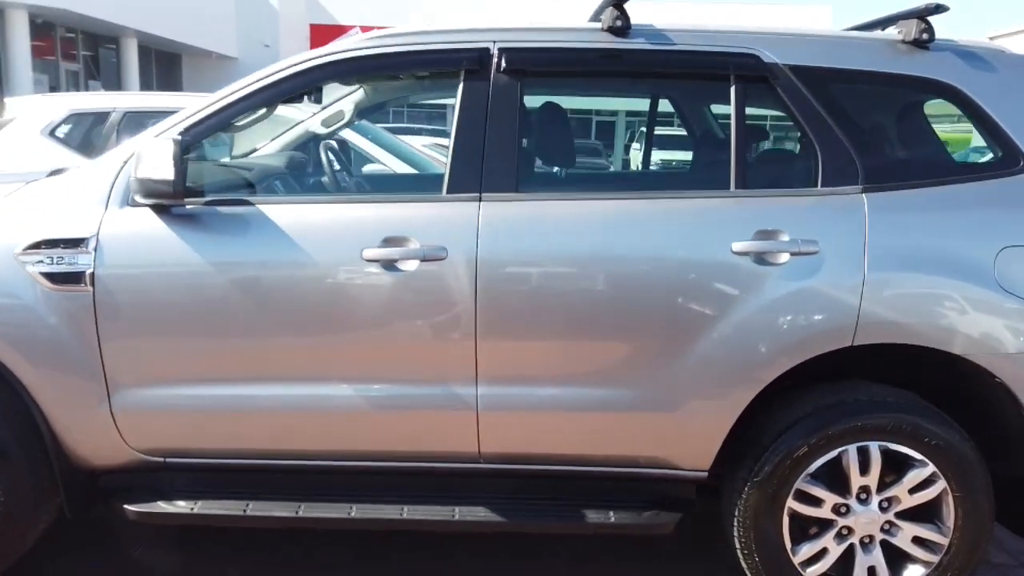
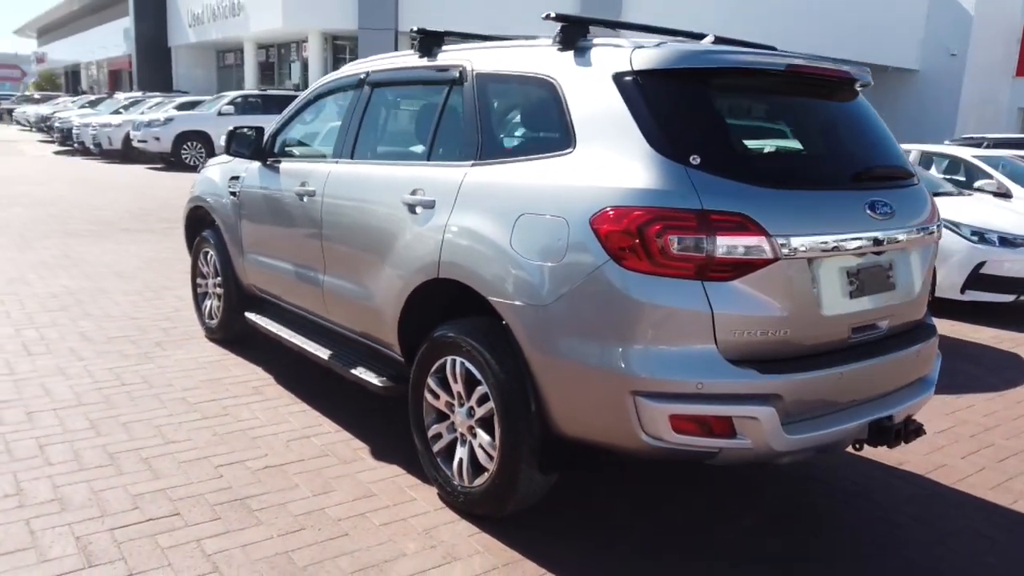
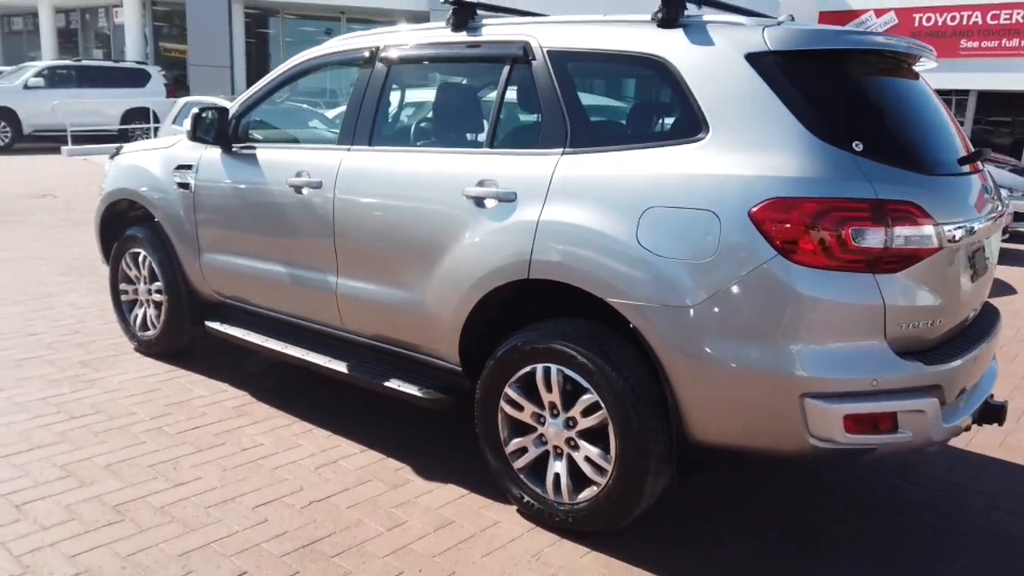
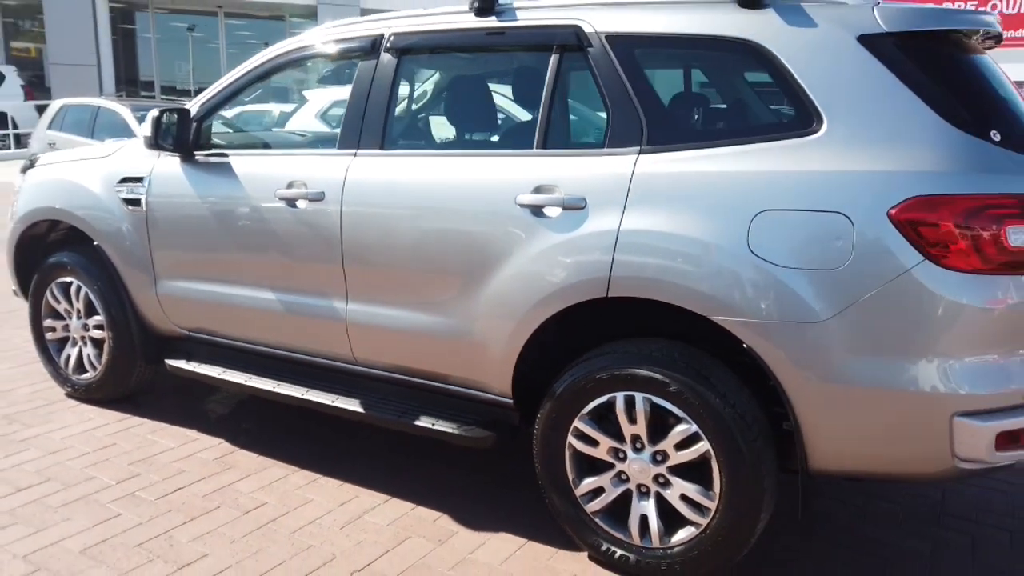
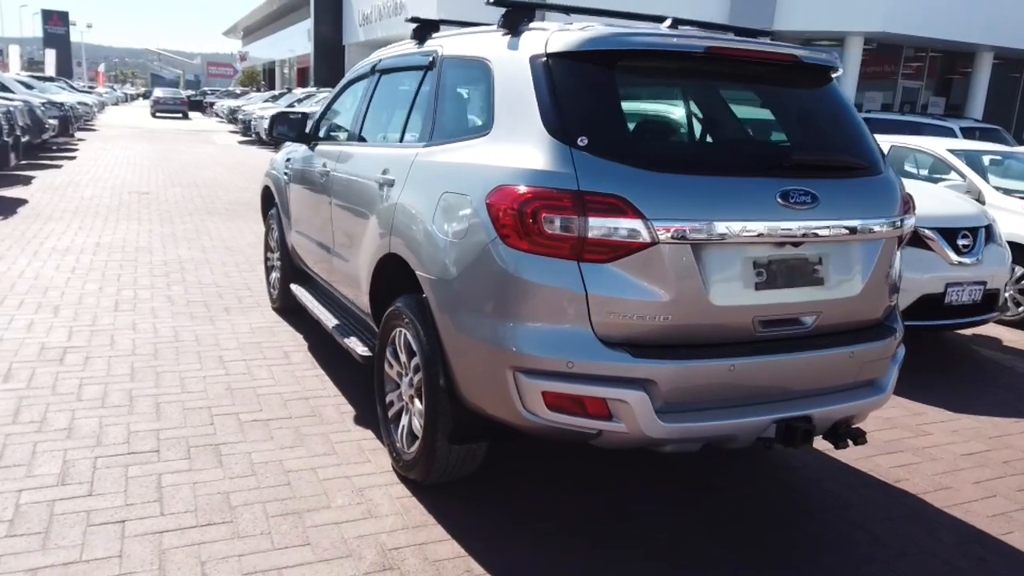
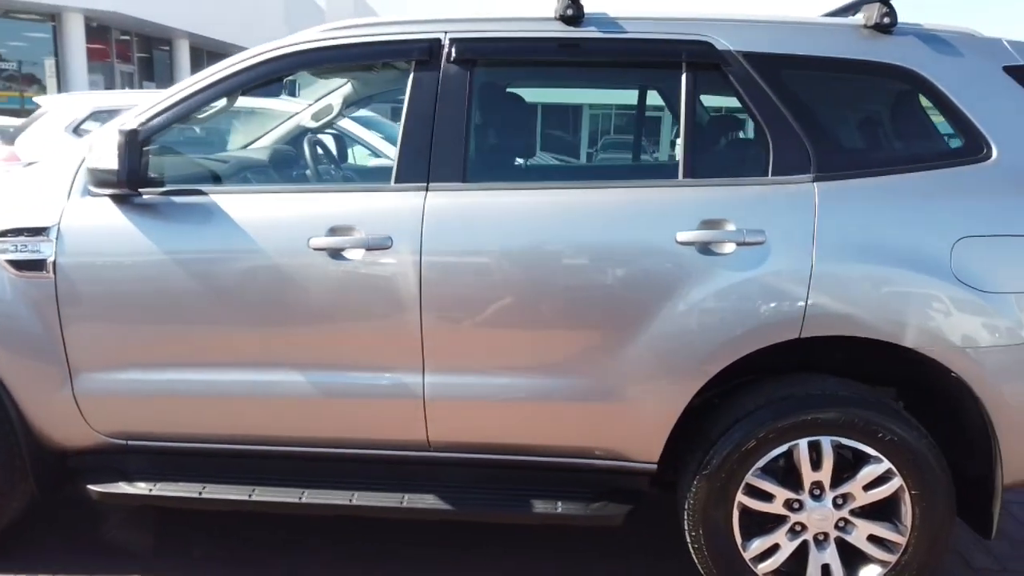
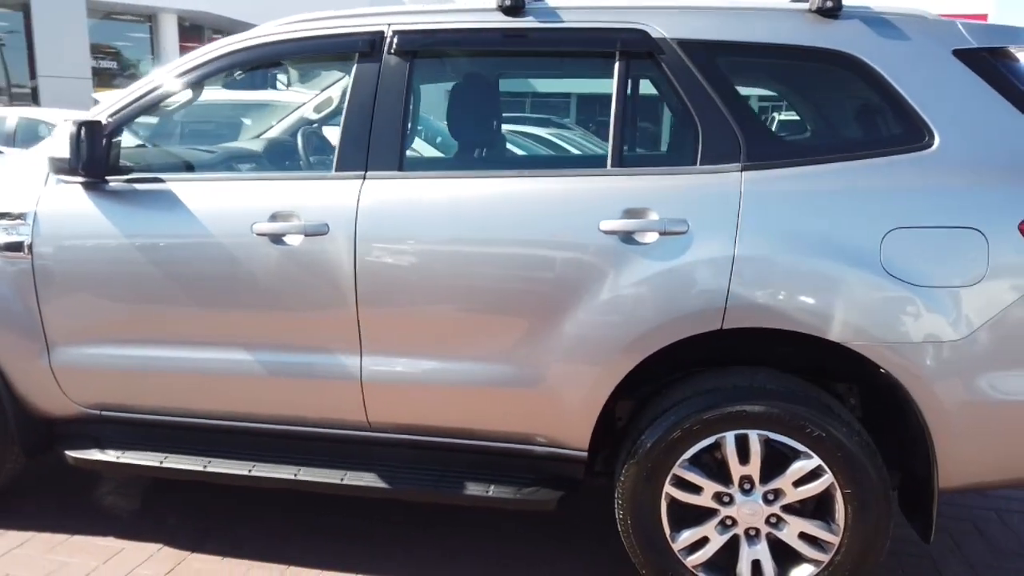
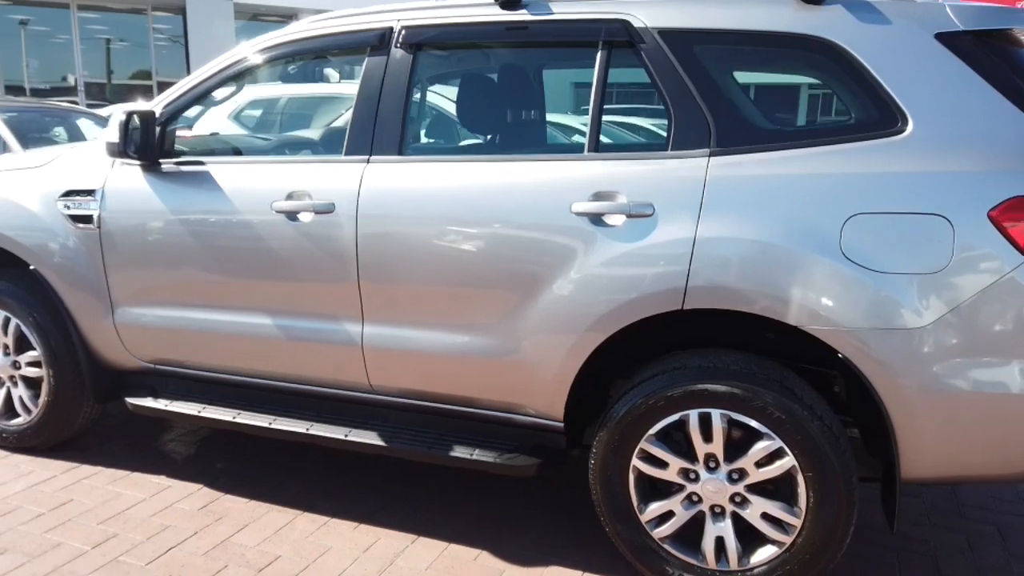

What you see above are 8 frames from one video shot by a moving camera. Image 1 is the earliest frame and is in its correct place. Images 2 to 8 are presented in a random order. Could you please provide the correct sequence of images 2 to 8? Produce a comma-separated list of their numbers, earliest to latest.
6, 7, 8, 4, 3, 2, 5
